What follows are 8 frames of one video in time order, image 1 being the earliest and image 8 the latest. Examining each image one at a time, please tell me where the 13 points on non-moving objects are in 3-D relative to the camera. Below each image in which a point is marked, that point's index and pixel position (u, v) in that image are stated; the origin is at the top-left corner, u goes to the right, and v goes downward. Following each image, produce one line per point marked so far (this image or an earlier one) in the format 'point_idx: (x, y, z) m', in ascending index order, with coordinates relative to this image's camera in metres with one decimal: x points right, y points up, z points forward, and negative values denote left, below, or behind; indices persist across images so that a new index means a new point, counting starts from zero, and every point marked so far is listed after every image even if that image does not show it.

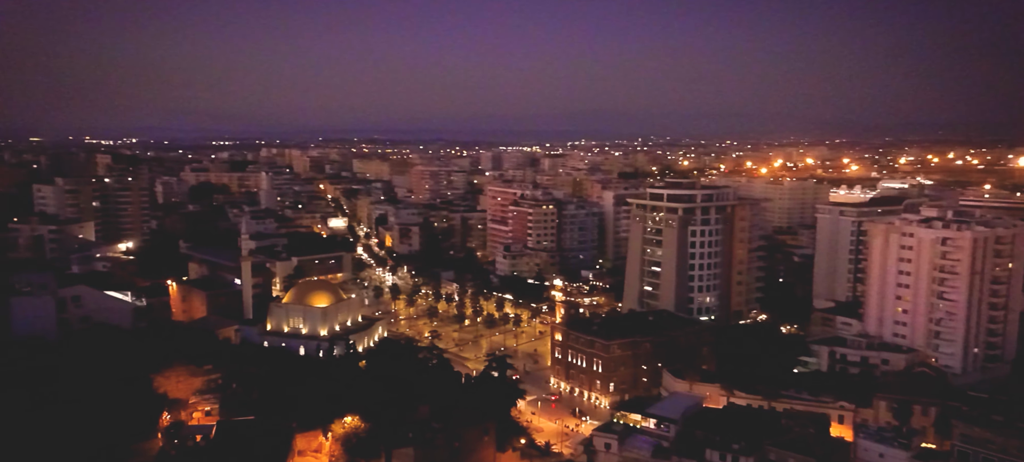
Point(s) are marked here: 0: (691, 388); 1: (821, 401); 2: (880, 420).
0: (+4.5, -4.0, +19.8) m
1: (+7.4, -4.1, +18.9) m
2: (+8.8, -4.5, +18.7) m
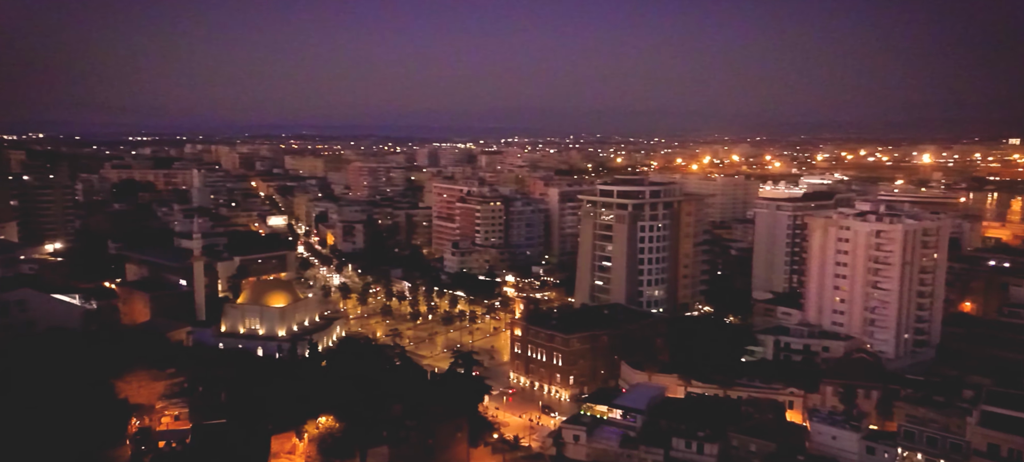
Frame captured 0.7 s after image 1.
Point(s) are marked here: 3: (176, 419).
0: (+3.6, -3.9, +20.5) m
1: (+6.6, -4.0, +19.9) m
2: (+8.0, -4.4, +19.8) m
3: (-6.7, -3.8, +15.7) m
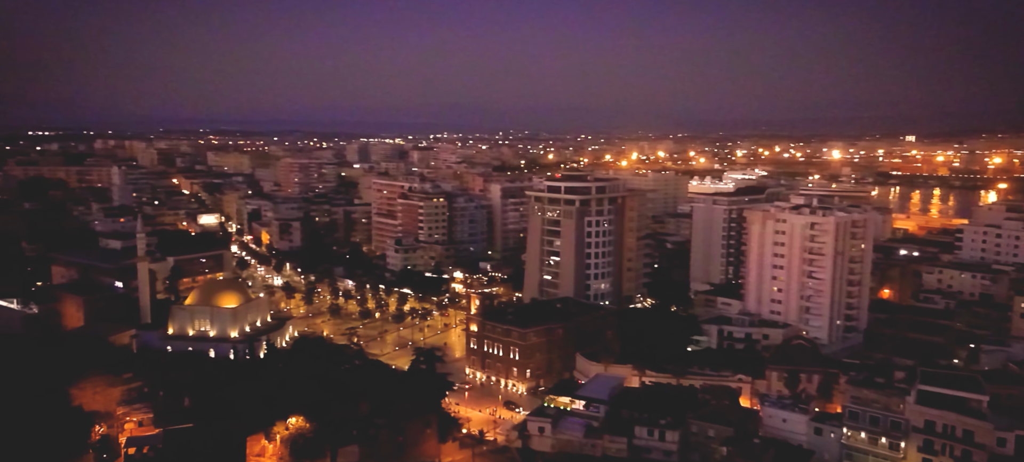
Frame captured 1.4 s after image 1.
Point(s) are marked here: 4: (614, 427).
0: (+2.5, -3.7, +21.1) m
1: (+5.5, -3.8, +20.8) m
2: (+6.9, -4.2, +20.9) m
3: (-7.2, -3.8, +15.2) m
4: (+2.4, -4.6, +18.2) m
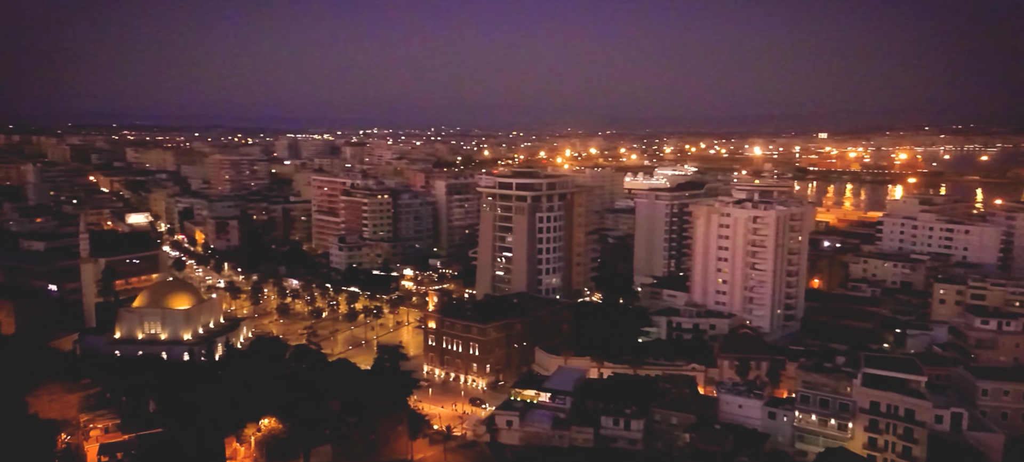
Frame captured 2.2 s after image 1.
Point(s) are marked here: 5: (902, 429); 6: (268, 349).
0: (+1.5, -3.6, +21.5) m
1: (+4.5, -3.7, +21.5) m
2: (+5.9, -4.0, +21.7) m
3: (-7.6, -3.8, +14.6) m
4: (+1.6, -4.5, +18.6) m
5: (+8.9, -4.6, +18.0) m
6: (-6.2, -3.0, +19.8) m
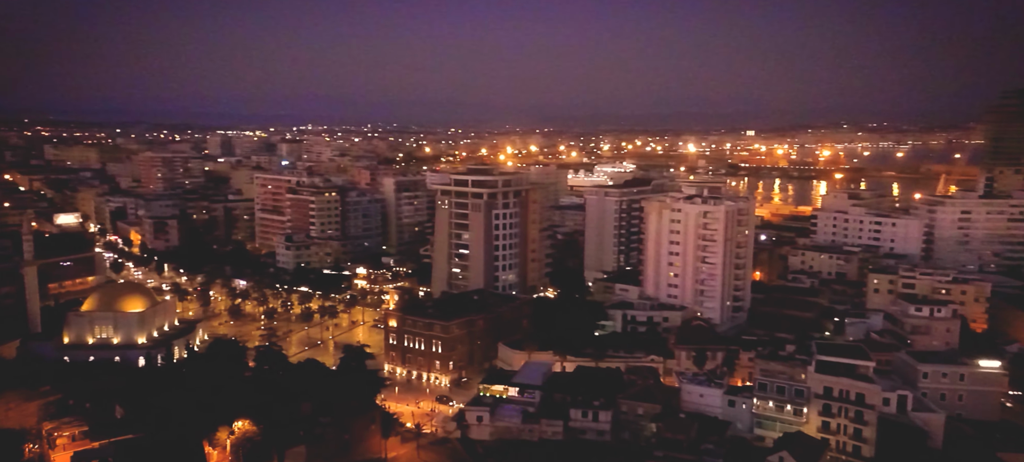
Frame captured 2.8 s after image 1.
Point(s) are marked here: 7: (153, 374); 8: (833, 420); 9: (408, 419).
0: (+0.5, -3.5, +21.7) m
1: (+3.5, -3.5, +22.0) m
2: (+4.9, -3.9, +22.4) m
3: (-7.9, -3.8, +14.0) m
4: (+0.9, -4.4, +18.9) m
5: (+8.2, -4.4, +19.0) m
6: (-7.0, -3.0, +19.3) m
7: (-8.0, -3.2, +17.5) m
8: (+7.9, -4.6, +19.2) m
9: (-2.5, -4.6, +19.3) m
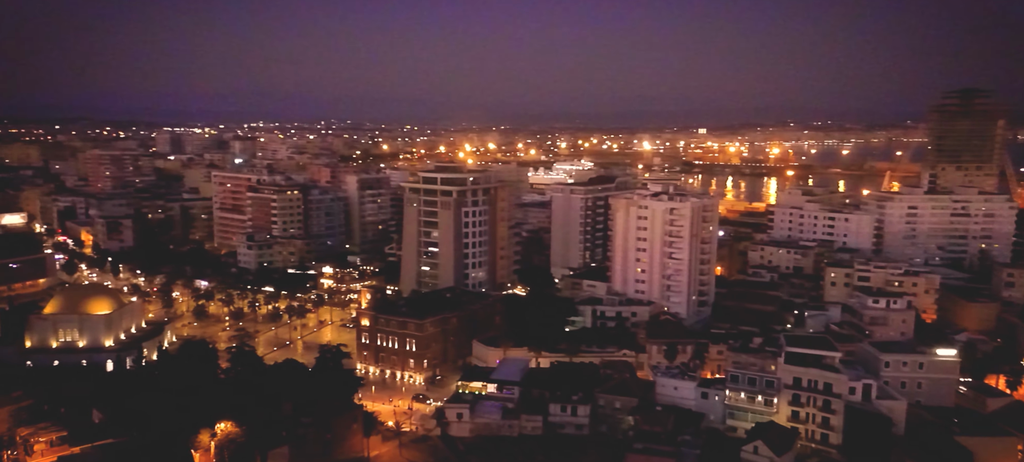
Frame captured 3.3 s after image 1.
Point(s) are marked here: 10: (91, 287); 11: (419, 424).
0: (-0.2, -3.4, +21.8) m
1: (+2.8, -3.4, +22.3) m
2: (+4.1, -3.8, +22.8) m
3: (-8.1, -3.8, +13.6) m
4: (+0.4, -4.3, +19.0) m
5: (+7.7, -4.3, +19.6) m
6: (-7.5, -2.9, +18.9) m
7: (-8.4, -3.2, +17.1) m
8: (+7.3, -4.5, +19.8) m
9: (-3.0, -4.6, +19.2) m
10: (-10.6, -1.4, +19.7) m
11: (-2.3, -4.7, +19.2) m
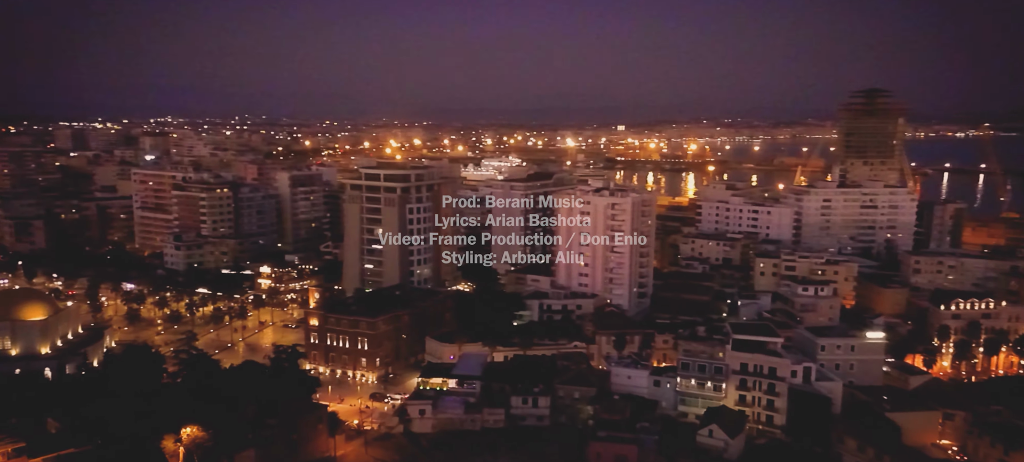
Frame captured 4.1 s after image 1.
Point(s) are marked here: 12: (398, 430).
0: (-1.5, -3.3, +21.8) m
1: (+1.4, -3.3, +22.7) m
2: (+2.7, -3.6, +23.3) m
3: (-8.3, -3.8, +12.8) m
4: (-0.5, -4.1, +19.1) m
5: (+6.7, -4.0, +20.5) m
6: (-8.4, -2.9, +18.1) m
7: (-9.1, -3.2, +16.2) m
8: (+6.3, -4.3, +20.7) m
9: (-4.0, -4.5, +18.9) m
10: (-11.6, -1.4, +18.5) m
11: (-3.2, -4.6, +19.0) m
12: (-2.7, -4.7, +18.7) m
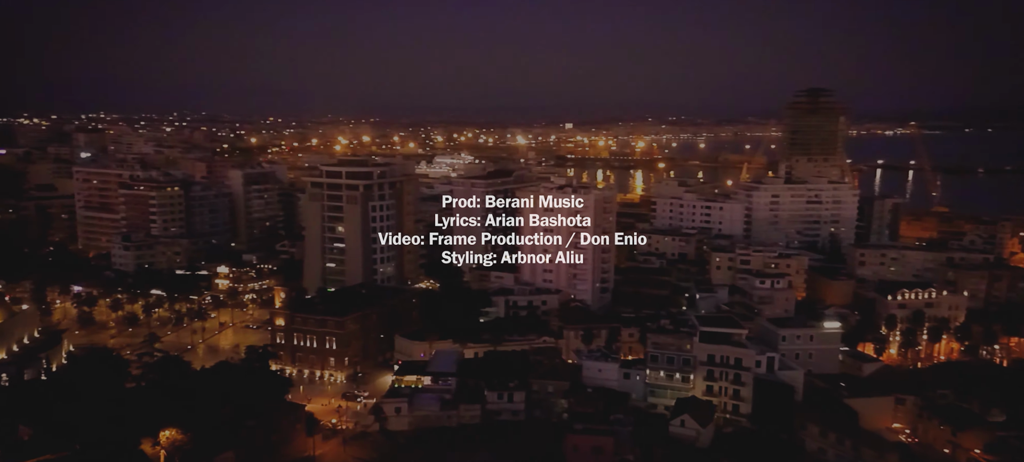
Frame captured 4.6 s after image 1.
0: (-2.3, -3.2, +21.7) m
1: (+0.6, -3.1, +22.8) m
2: (+1.8, -3.4, +23.5) m
3: (-8.4, -3.8, +12.2) m
4: (-1.1, -4.1, +19.1) m
5: (+5.9, -3.9, +21.0) m
6: (-8.9, -2.9, +17.4) m
7: (-9.4, -3.1, +15.5) m
8: (+5.5, -4.1, +21.2) m
9: (-4.5, -4.4, +18.6) m
10: (-12.1, -1.4, +17.6) m
11: (-3.8, -4.6, +18.8) m
12: (-3.3, -4.7, +18.5) m
